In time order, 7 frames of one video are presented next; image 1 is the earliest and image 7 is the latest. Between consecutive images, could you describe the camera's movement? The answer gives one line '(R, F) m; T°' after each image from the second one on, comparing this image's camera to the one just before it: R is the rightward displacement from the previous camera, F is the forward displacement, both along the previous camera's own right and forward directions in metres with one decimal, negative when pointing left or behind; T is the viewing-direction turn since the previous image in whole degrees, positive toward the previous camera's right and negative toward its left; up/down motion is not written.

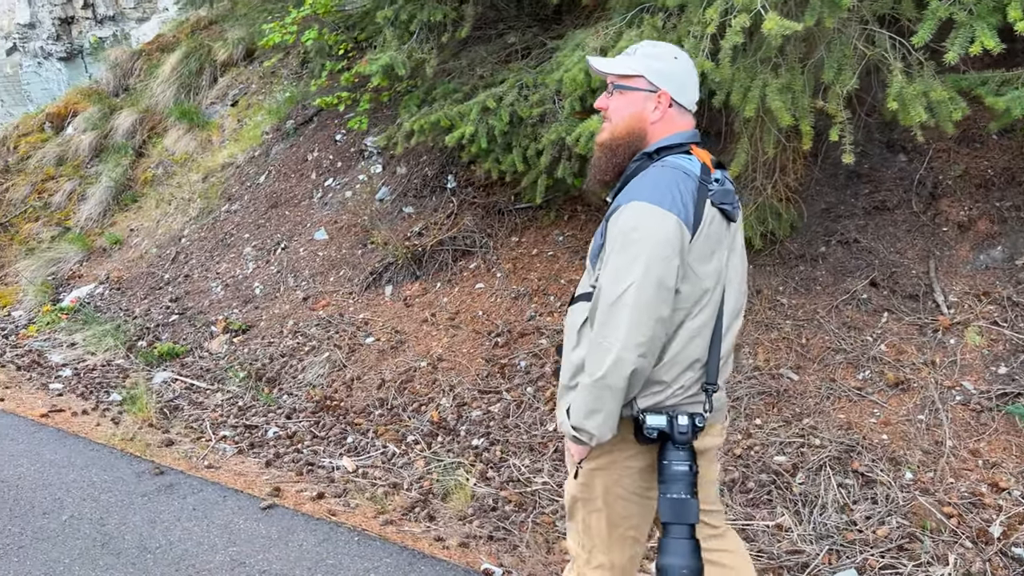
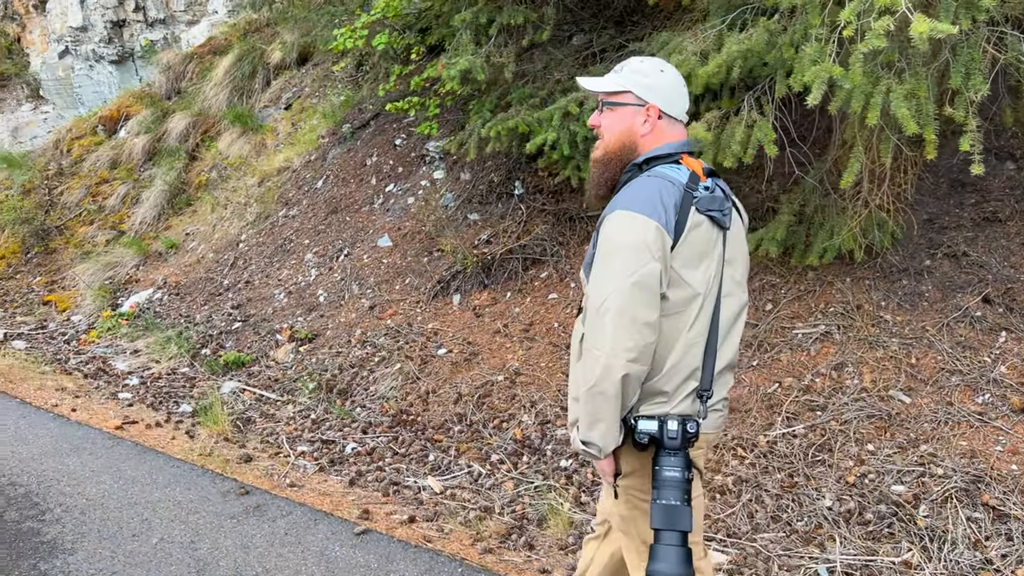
(-0.3, +0.1) m; -2°
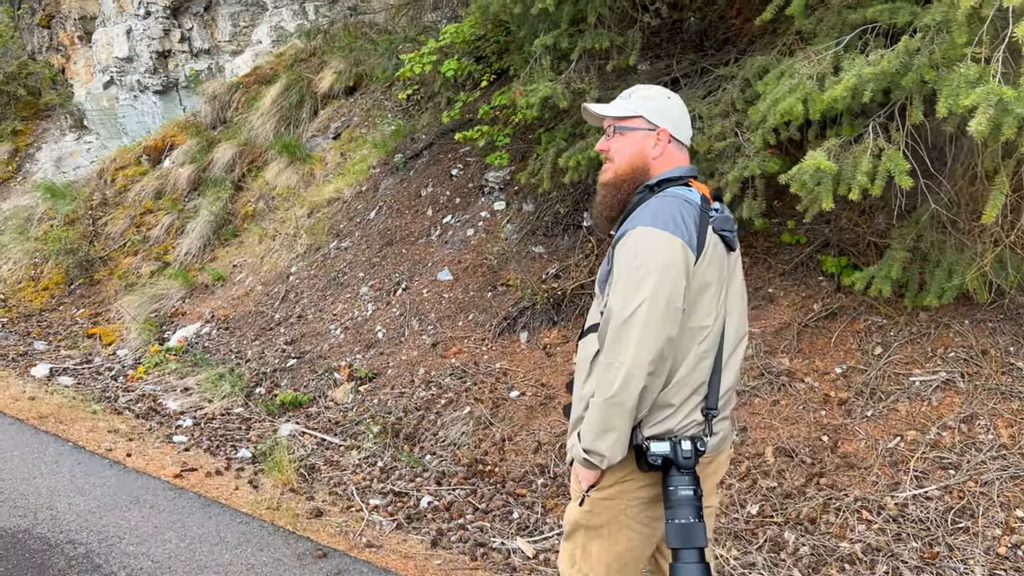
(-0.3, +0.3) m; -2°
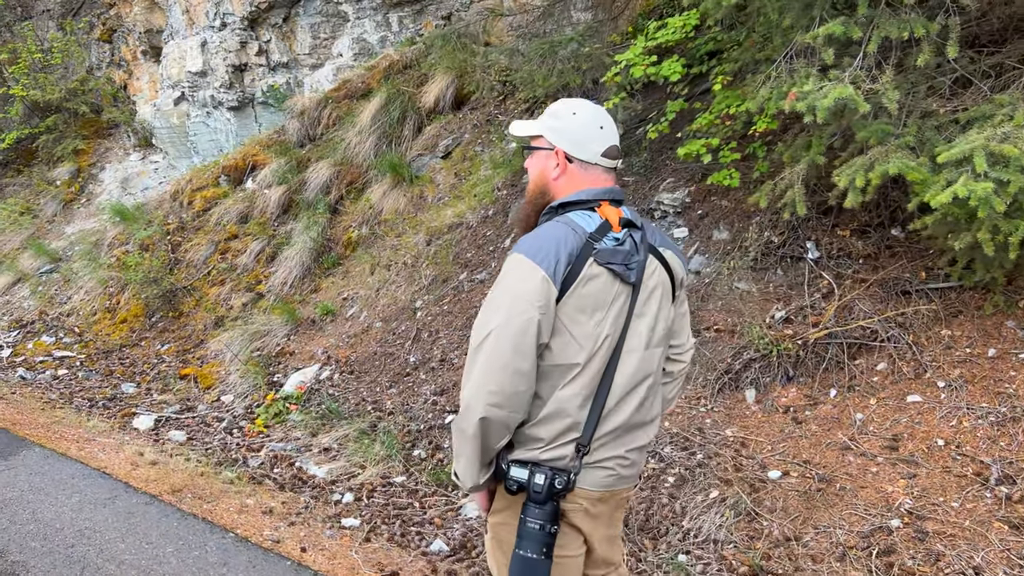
(-1.1, +0.9) m; -1°
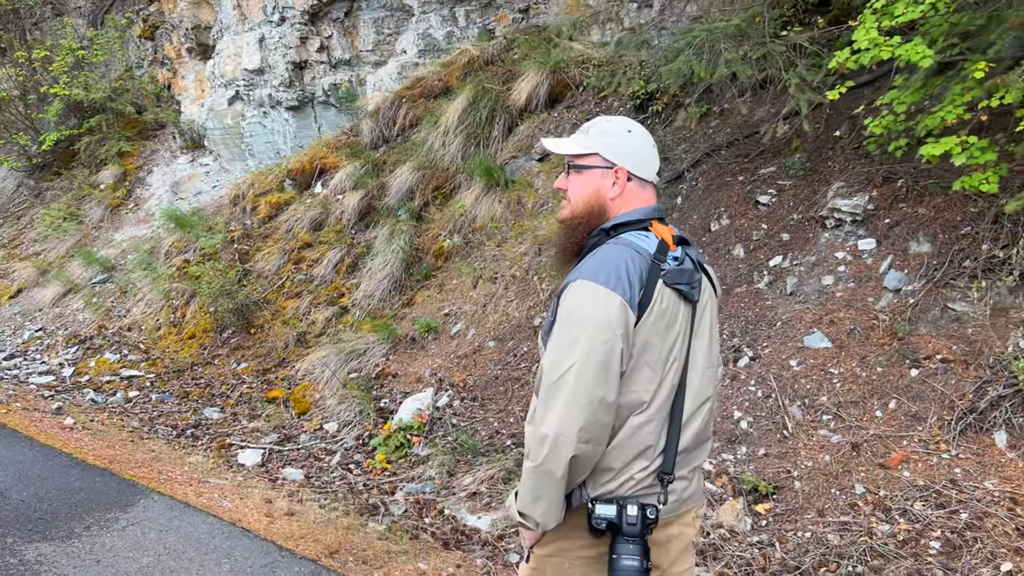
(-0.9, +0.6) m; 0°
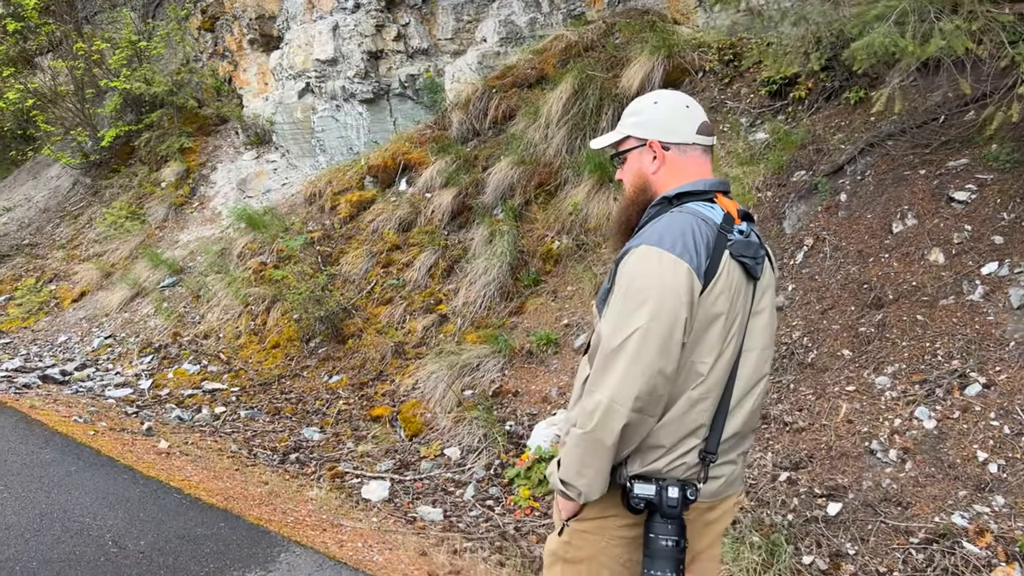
(-0.7, +0.6) m; -2°
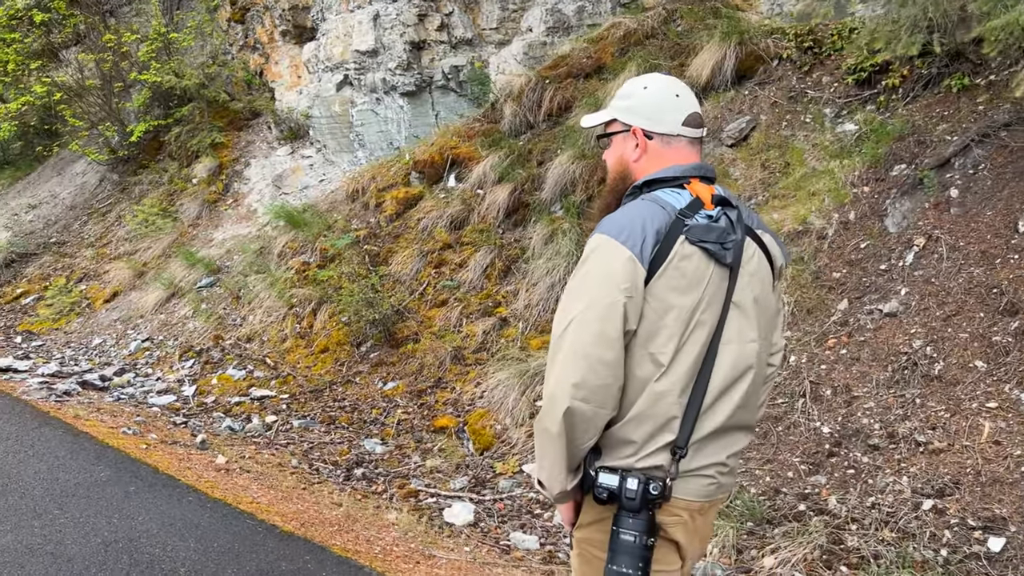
(-0.4, +0.4) m; -1°
